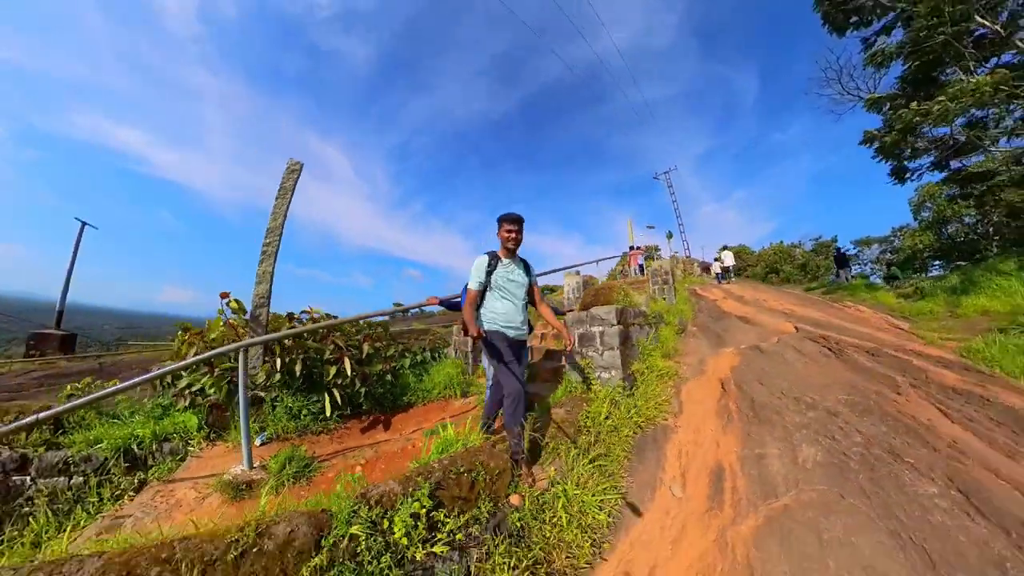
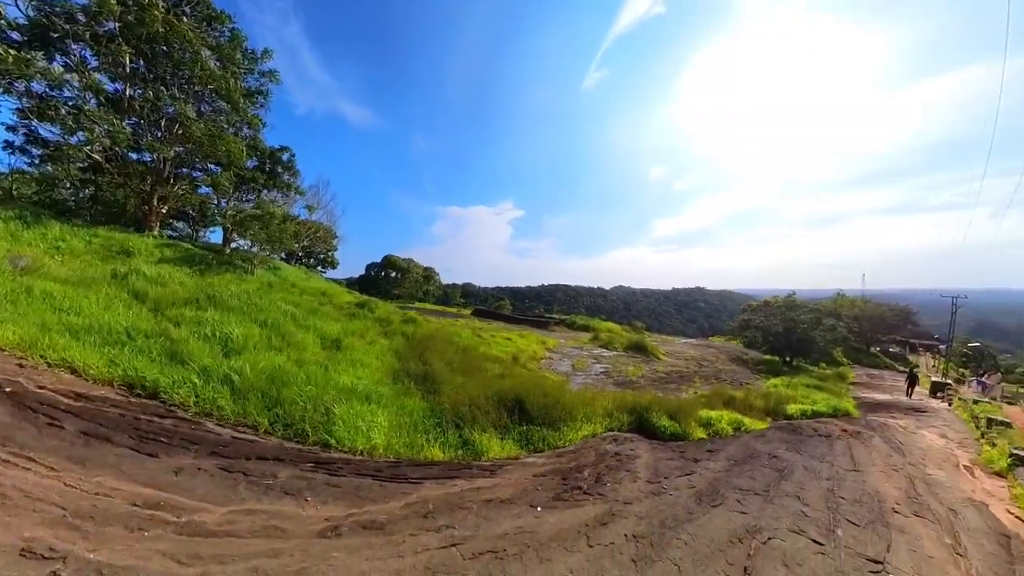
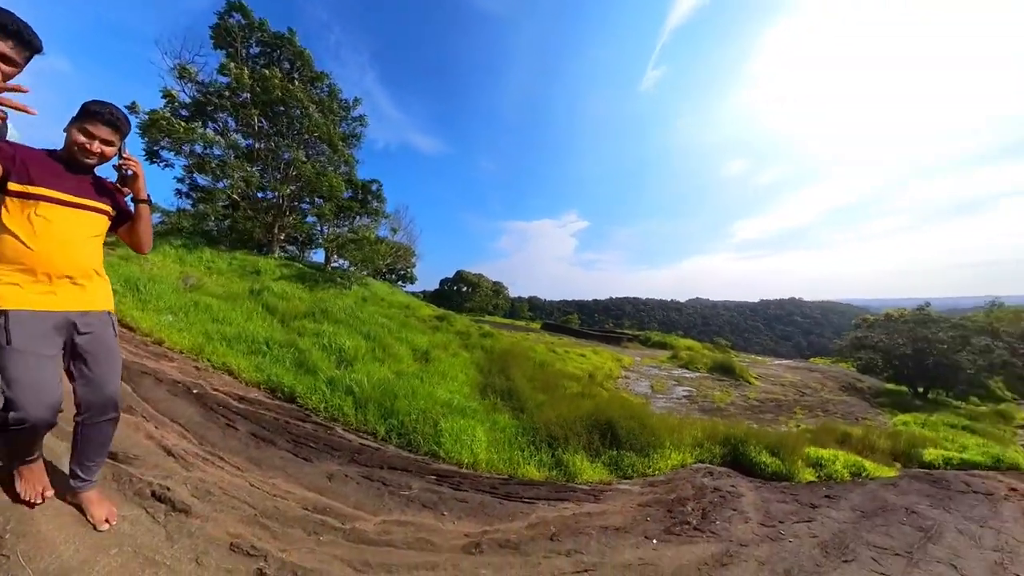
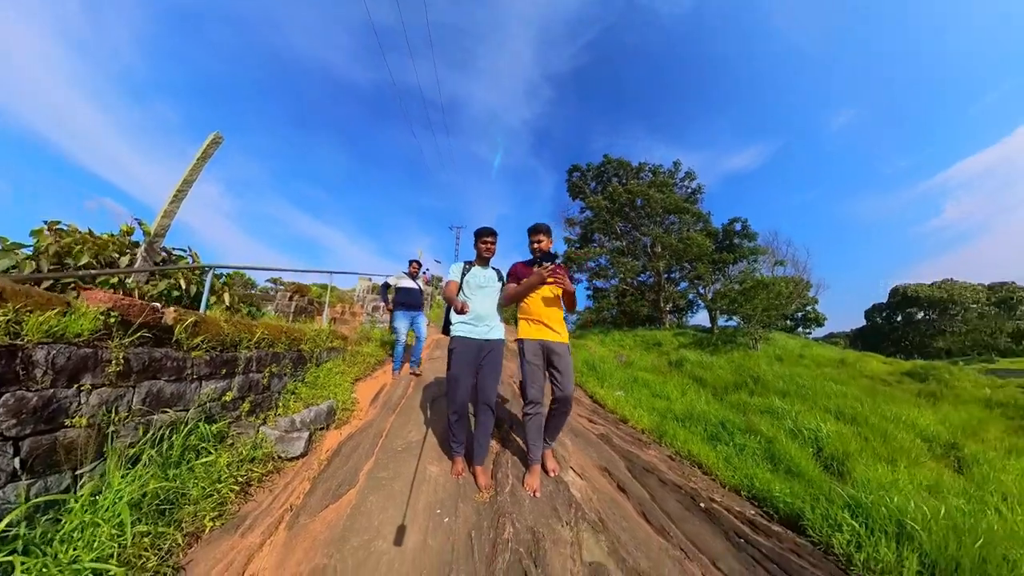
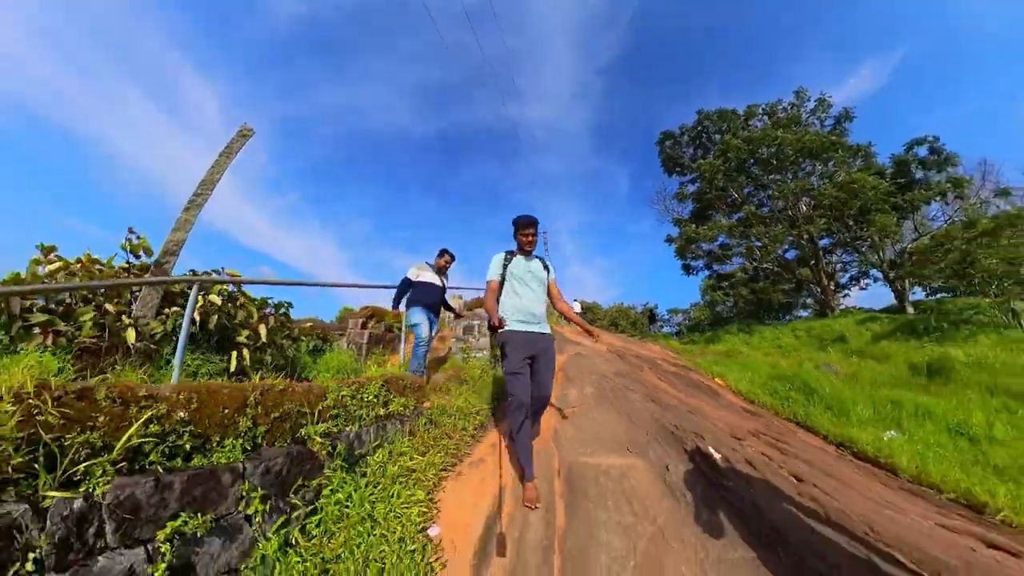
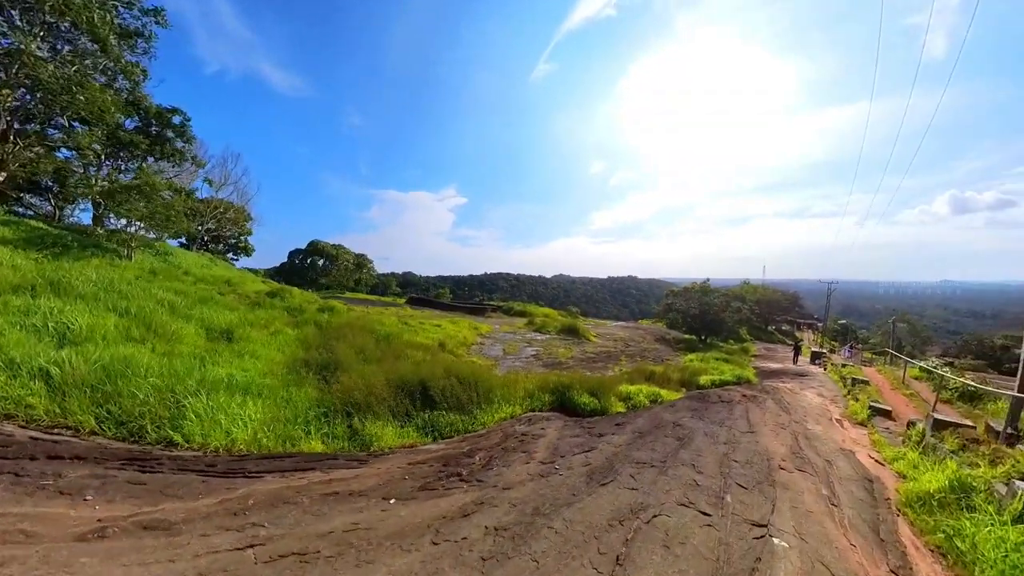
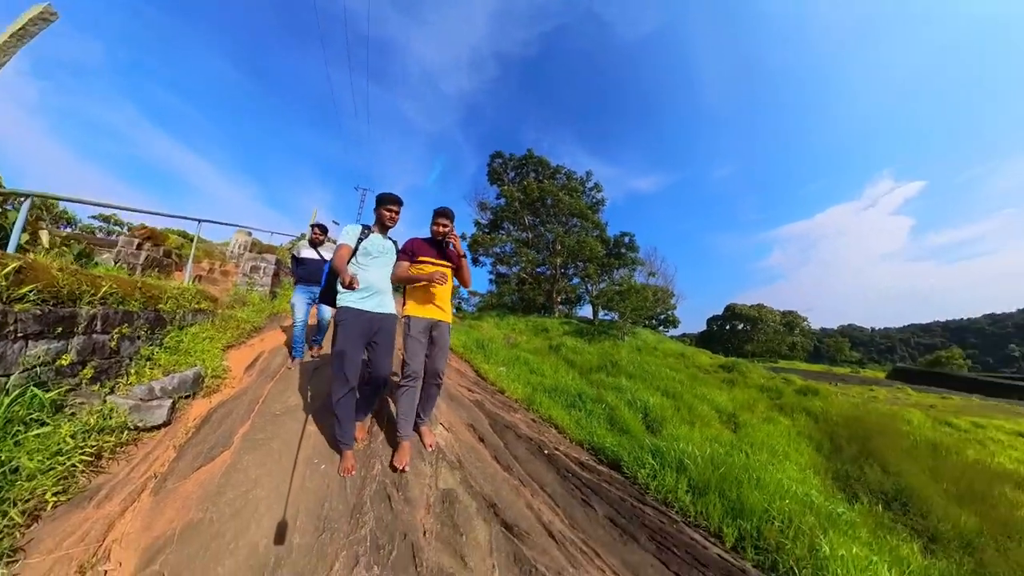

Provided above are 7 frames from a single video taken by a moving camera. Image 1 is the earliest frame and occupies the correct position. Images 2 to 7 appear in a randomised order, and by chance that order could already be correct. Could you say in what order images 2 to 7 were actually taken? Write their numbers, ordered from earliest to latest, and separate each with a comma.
5, 4, 7, 3, 2, 6
